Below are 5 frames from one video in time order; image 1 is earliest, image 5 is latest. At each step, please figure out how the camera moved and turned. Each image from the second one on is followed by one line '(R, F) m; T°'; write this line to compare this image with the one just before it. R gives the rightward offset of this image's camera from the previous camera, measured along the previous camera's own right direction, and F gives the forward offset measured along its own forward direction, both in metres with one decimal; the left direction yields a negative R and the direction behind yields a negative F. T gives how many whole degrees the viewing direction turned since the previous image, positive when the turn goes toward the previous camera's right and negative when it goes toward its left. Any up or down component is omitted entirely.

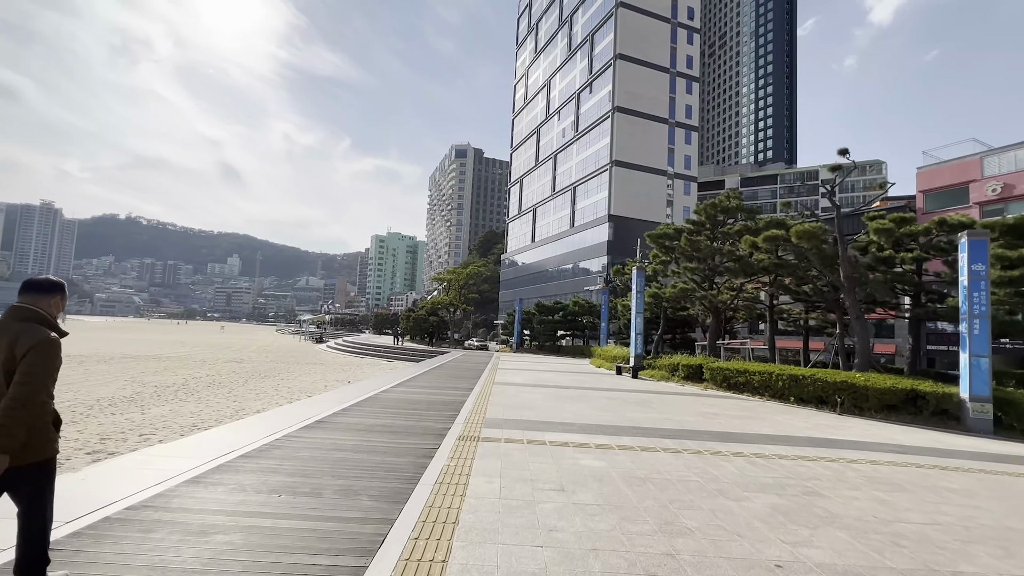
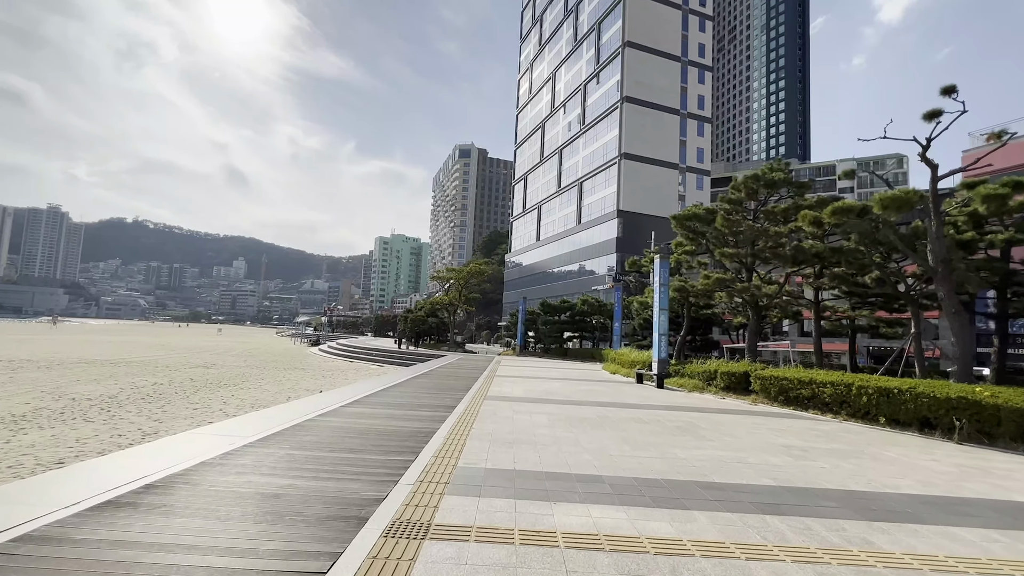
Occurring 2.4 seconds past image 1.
(+0.2, +2.9) m; -1°
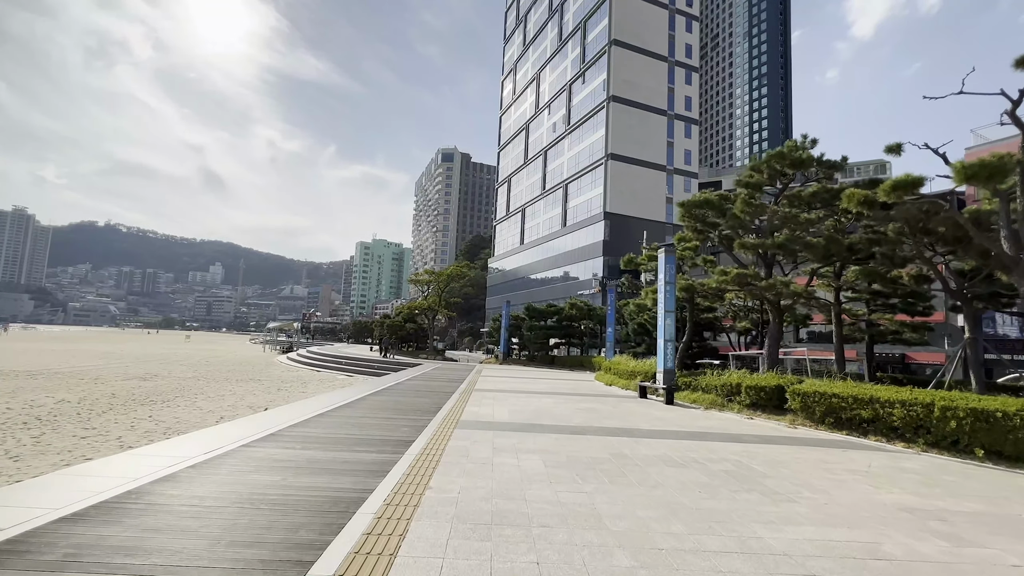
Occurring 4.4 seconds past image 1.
(0.0, +2.3) m; +2°
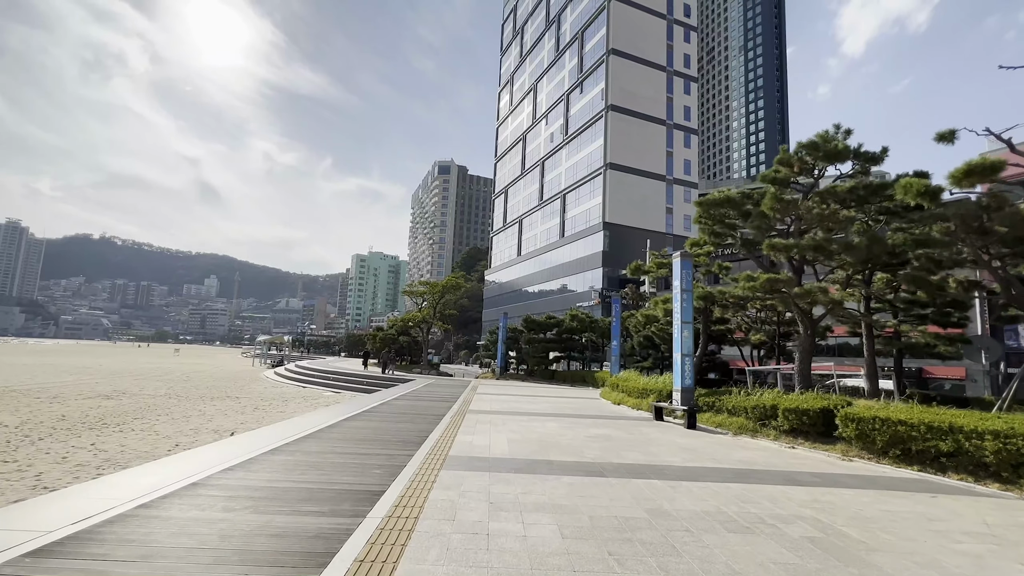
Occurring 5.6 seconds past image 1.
(-0.1, +1.4) m; 0°
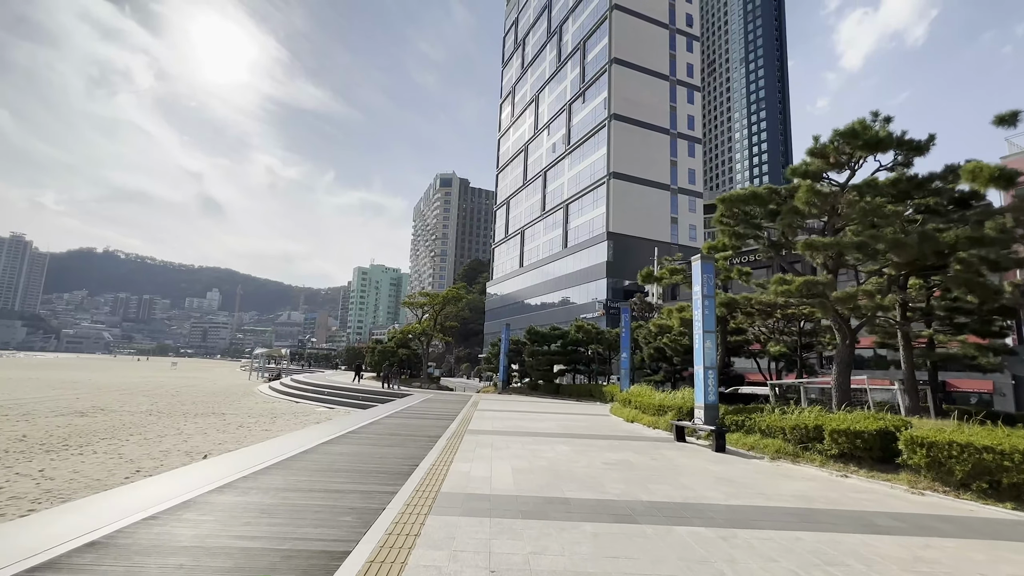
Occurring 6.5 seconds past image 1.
(0.0, +1.1) m; 0°
